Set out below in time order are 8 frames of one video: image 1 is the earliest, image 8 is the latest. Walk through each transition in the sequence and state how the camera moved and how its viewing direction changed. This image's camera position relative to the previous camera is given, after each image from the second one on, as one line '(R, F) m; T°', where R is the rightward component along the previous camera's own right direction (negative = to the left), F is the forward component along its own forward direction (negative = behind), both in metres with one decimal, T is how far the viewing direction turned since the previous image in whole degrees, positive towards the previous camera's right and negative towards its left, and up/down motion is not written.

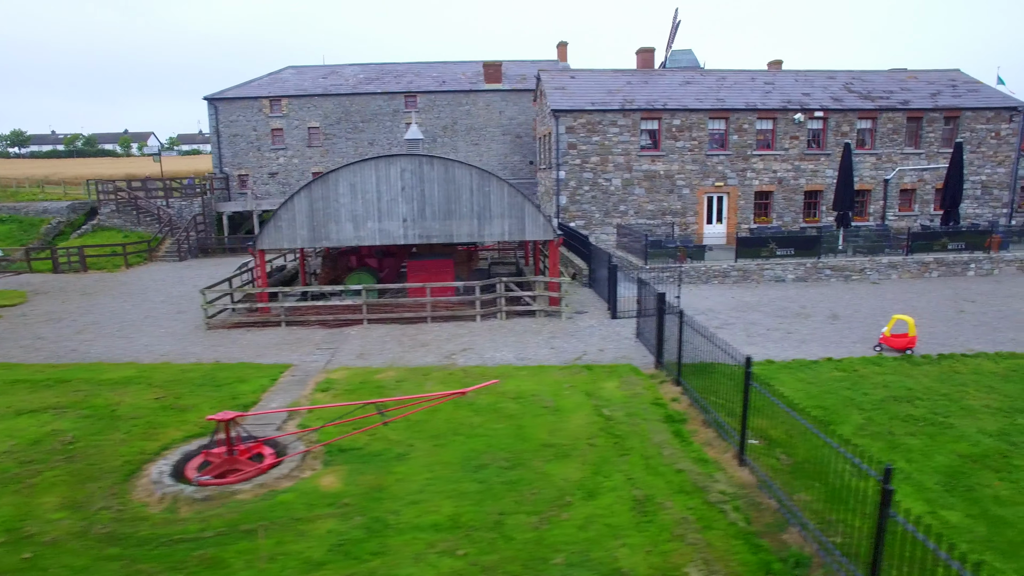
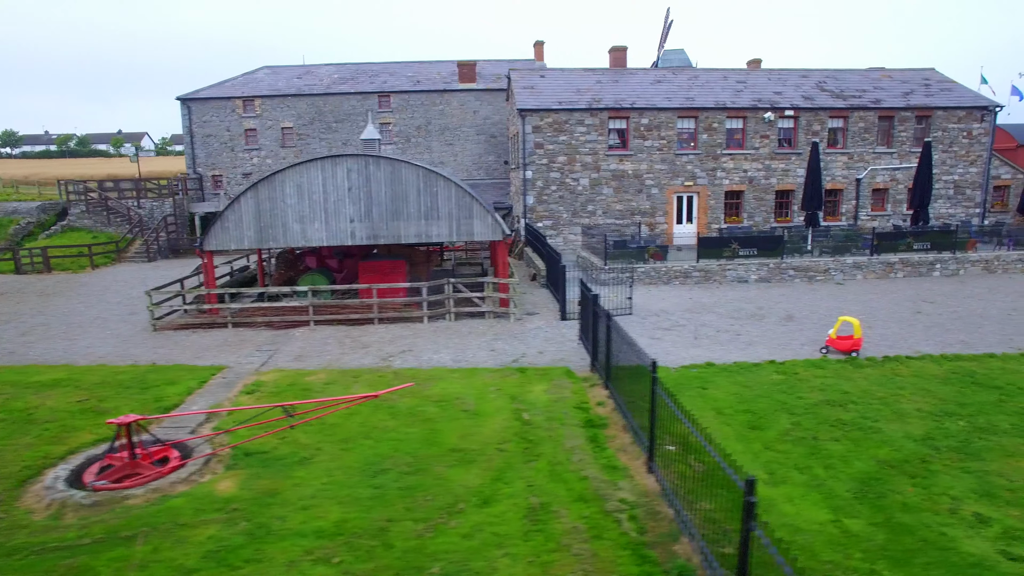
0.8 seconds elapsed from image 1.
(+1.5, +0.1) m; 0°
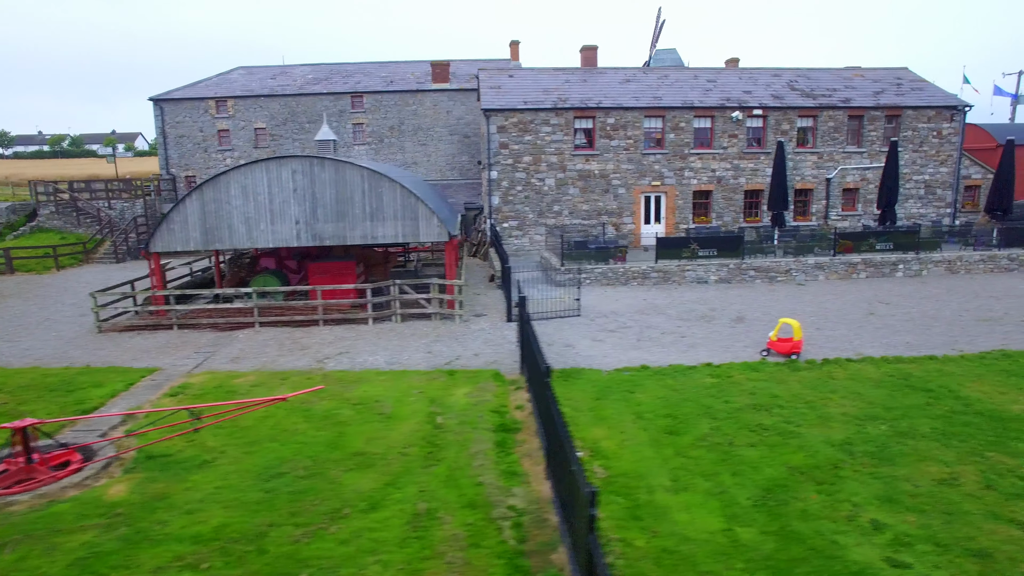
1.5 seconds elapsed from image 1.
(+1.6, +0.1) m; 0°
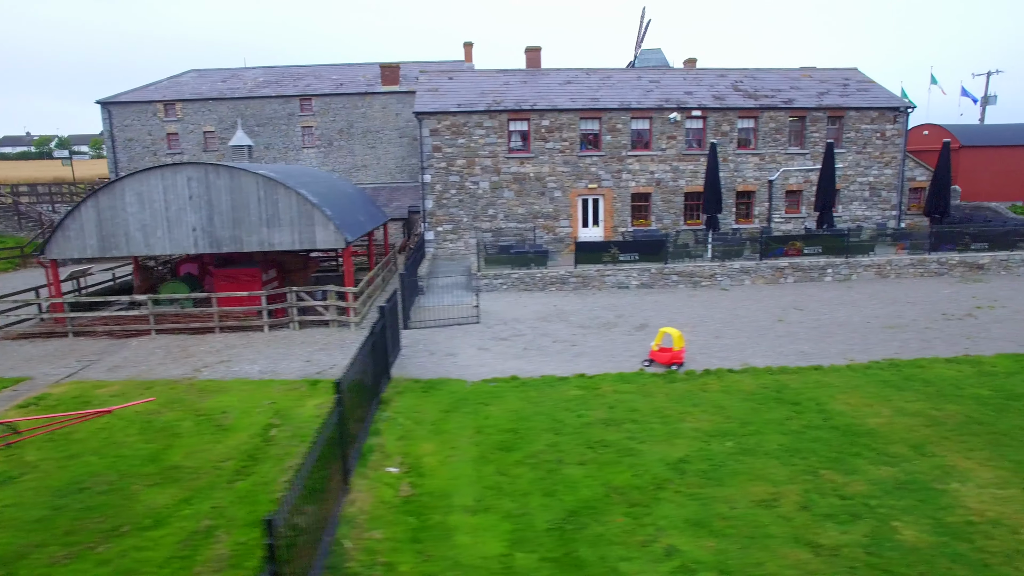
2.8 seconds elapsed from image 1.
(+3.0, +0.2) m; -1°
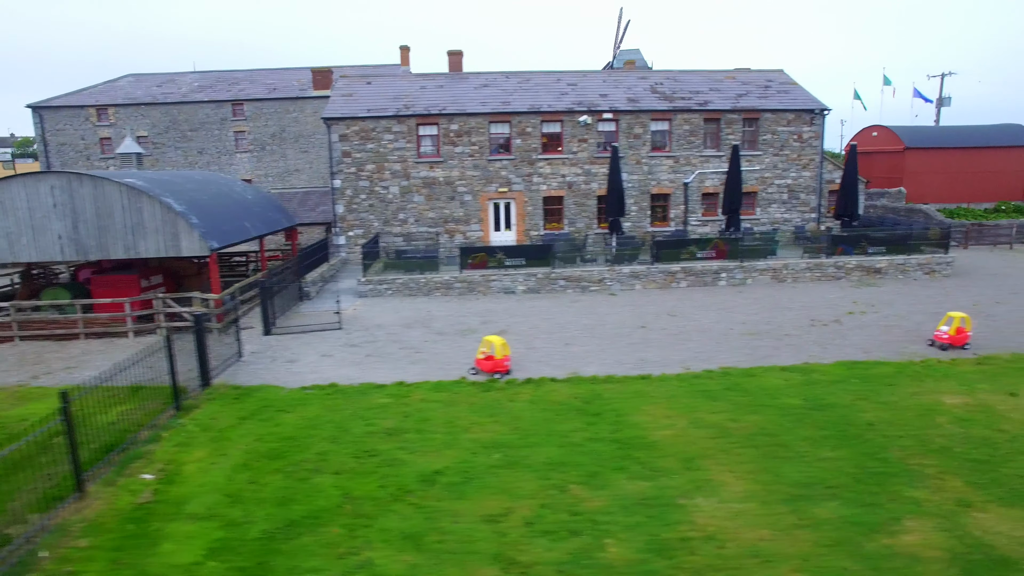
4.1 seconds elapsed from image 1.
(+4.1, 0.0) m; -1°
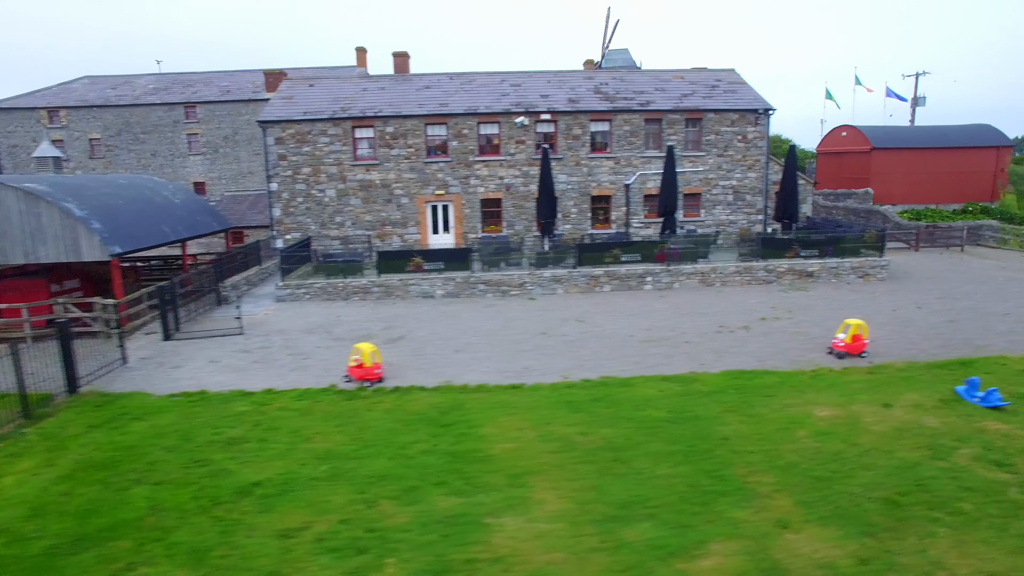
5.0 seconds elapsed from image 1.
(+3.0, +0.3) m; -1°
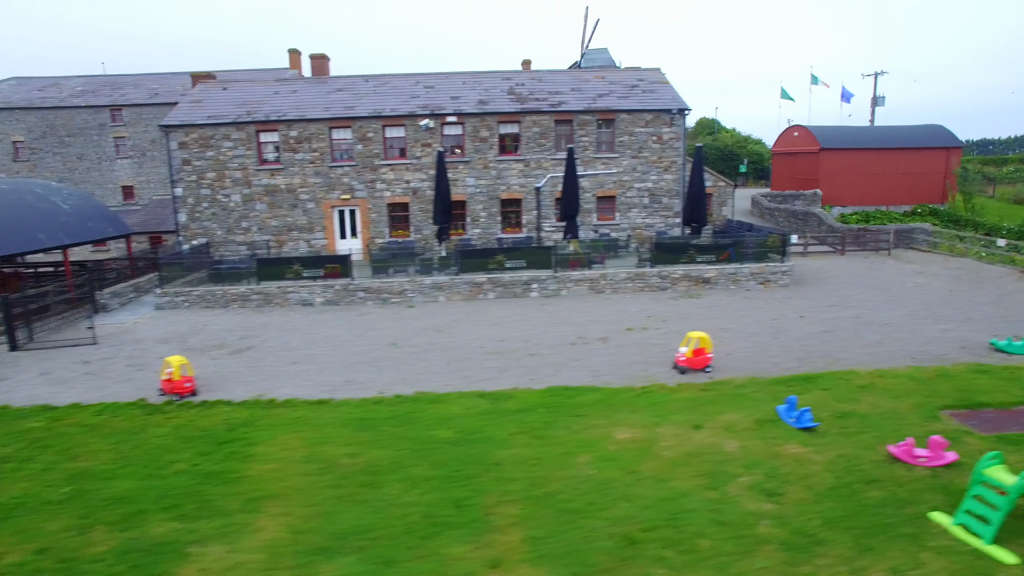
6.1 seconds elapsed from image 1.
(+4.1, +0.5) m; -1°
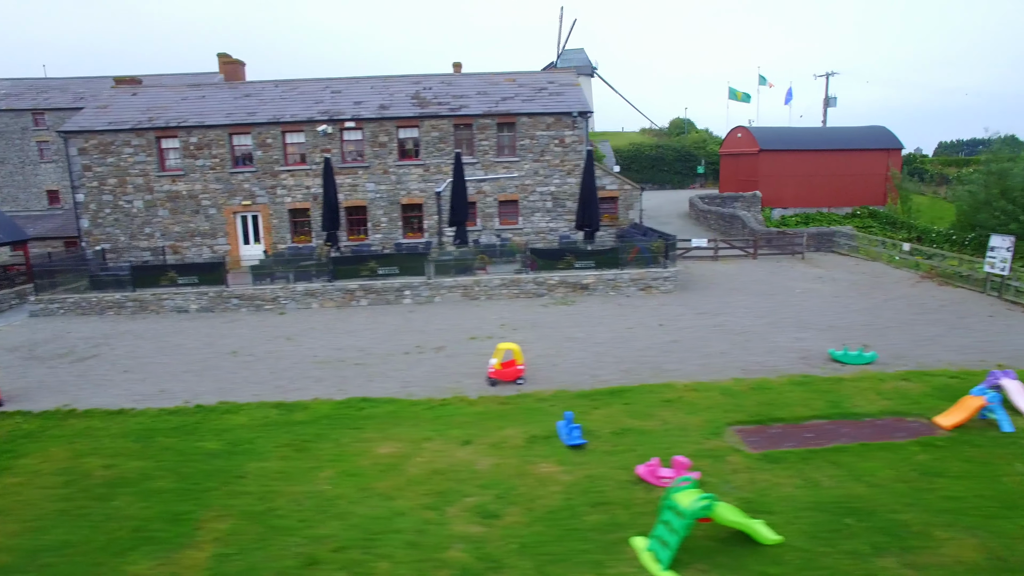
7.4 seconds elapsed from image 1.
(+4.3, +0.3) m; -1°
